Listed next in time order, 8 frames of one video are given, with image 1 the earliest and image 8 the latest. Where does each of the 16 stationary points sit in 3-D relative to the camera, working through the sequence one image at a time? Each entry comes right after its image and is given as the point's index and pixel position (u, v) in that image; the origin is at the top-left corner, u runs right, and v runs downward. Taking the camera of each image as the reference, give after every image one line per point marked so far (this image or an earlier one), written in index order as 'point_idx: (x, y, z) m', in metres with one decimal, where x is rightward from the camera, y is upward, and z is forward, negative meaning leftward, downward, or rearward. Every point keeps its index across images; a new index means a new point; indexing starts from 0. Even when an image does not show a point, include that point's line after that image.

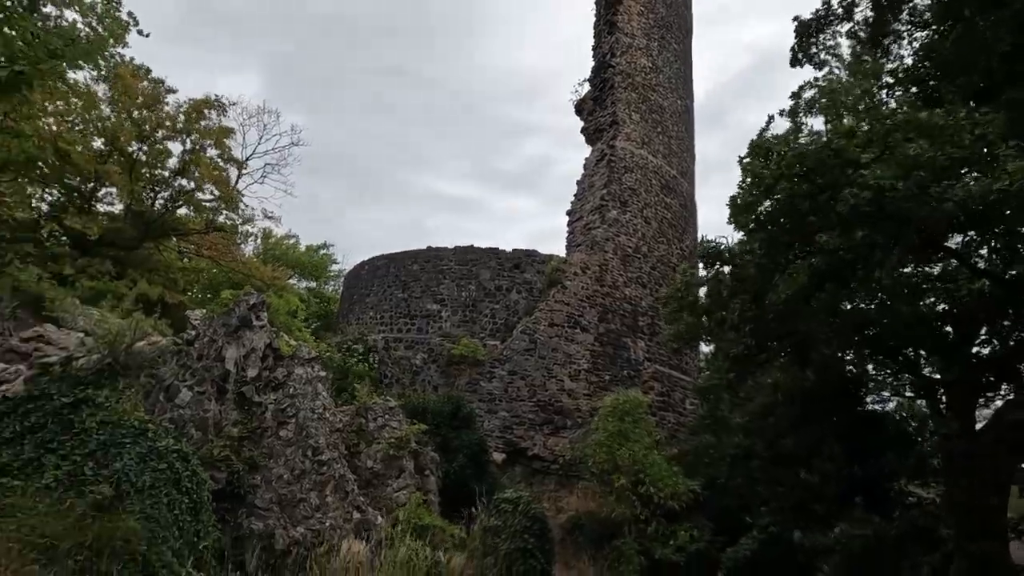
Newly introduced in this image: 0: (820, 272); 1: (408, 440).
0: (+4.7, +0.3, +8.1) m
1: (-1.8, -2.7, +9.5) m
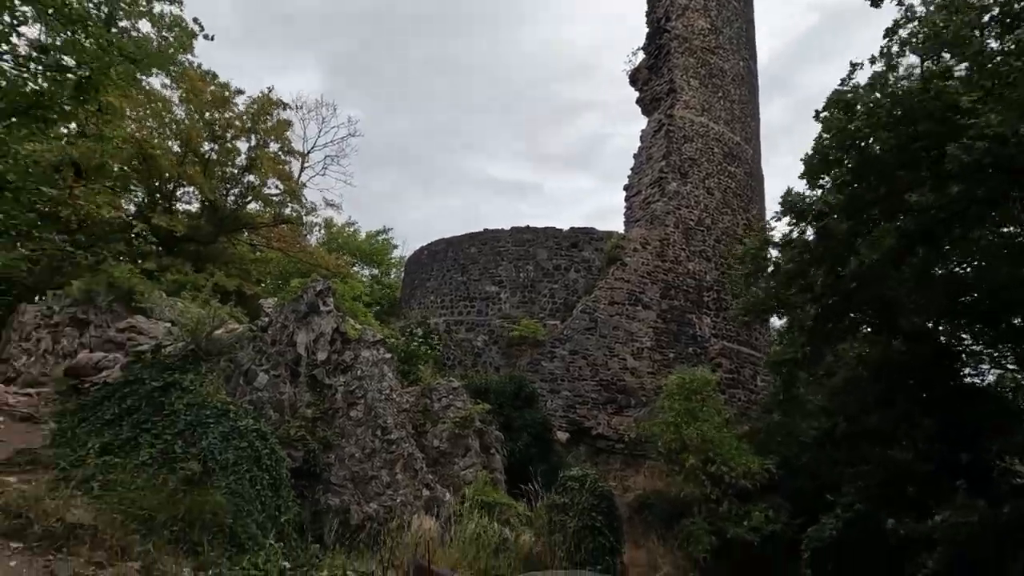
0: (+5.5, +0.8, +7.4) m
1: (-0.7, -2.4, +9.6) m
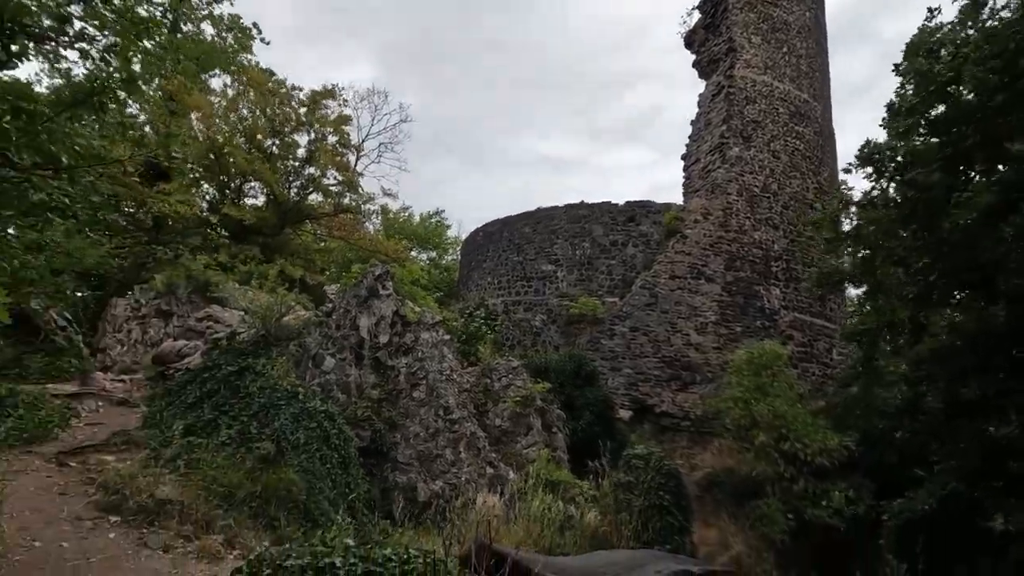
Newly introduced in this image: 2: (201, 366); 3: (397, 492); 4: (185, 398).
0: (+6.2, +1.3, +6.6) m
1: (+0.4, -2.0, +9.6) m
2: (-4.2, -1.1, +7.3) m
3: (-1.6, -2.9, +7.5) m
4: (-4.2, -1.4, +6.8) m
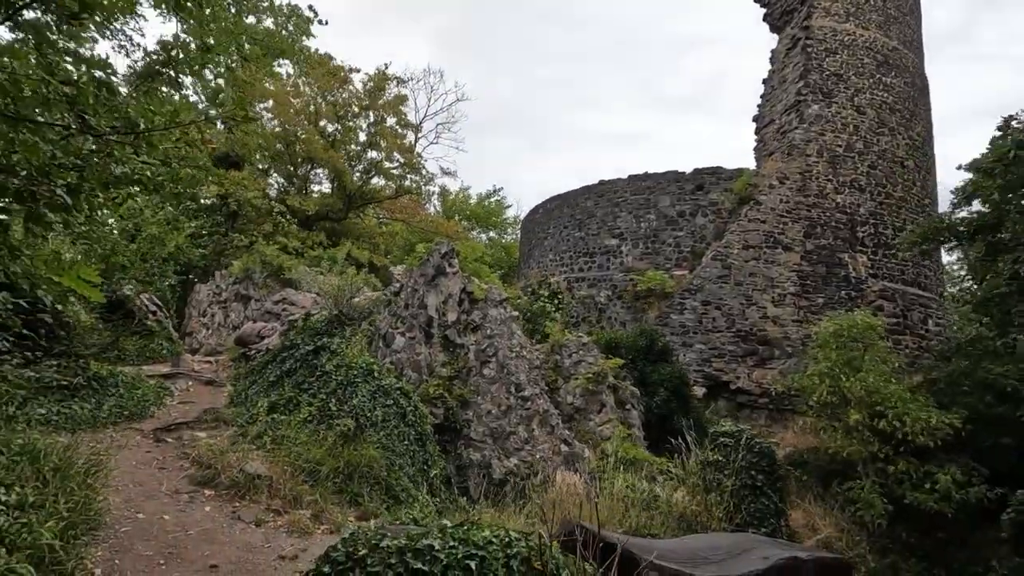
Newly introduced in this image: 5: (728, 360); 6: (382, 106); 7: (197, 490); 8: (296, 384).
0: (+7.0, +1.8, +5.6) m
1: (+1.6, -1.5, +9.3) m
2: (-3.2, -0.8, +7.5) m
3: (-0.6, -2.5, +7.5) m
4: (-3.2, -1.2, +7.0) m
5: (+6.2, -2.1, +15.1) m
6: (-3.8, +5.3, +15.7) m
7: (-2.9, -1.9, +4.9) m
8: (-2.7, -1.2, +6.6) m
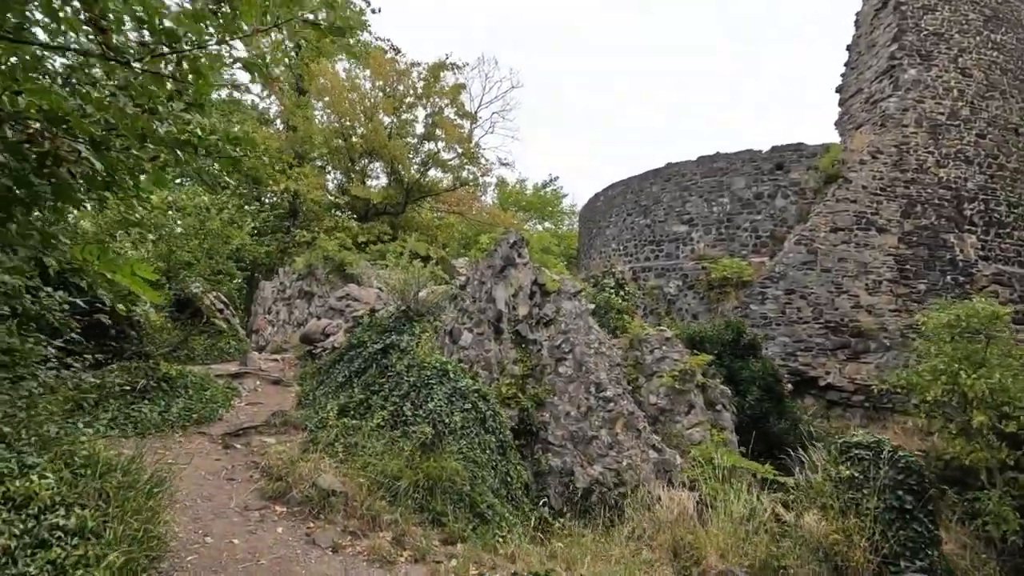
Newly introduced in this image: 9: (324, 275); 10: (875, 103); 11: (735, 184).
0: (+7.8, +2.0, +4.2) m
1: (+2.9, -1.3, +8.4) m
2: (-2.2, -0.8, +7.1) m
3: (+0.5, -2.4, +6.9) m
4: (-2.2, -1.1, +6.6) m
5: (+7.9, -1.7, +13.8) m
6: (-2.1, +5.5, +15.3) m
7: (-2.1, -1.8, +4.5) m
8: (-1.7, -1.1, +6.1) m
9: (-3.9, +0.3, +11.2) m
10: (+10.5, +5.4, +15.4) m
11: (+6.7, +3.1, +16.0) m
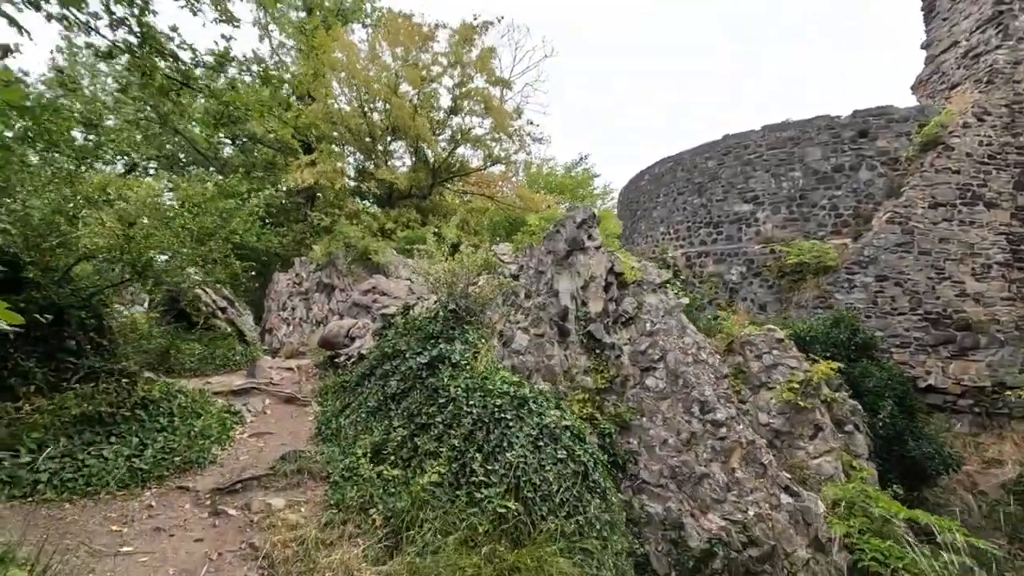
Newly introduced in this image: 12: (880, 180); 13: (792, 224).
0: (+8.5, +2.1, +2.2) m
1: (+3.7, -1.2, +6.6) m
2: (-1.3, -0.7, +5.4) m
3: (+1.4, -2.3, +5.2) m
4: (-1.3, -1.1, +5.0) m
5: (+9.0, -1.4, +11.8) m
6: (-1.1, +5.8, +13.5) m
7: (-1.3, -1.8, +2.9) m
8: (-0.9, -1.1, +4.5) m
9: (-3.0, +0.4, +9.6) m
10: (+11.6, +5.7, +13.2) m
11: (+7.8, +3.5, +13.9) m
12: (+9.1, +2.6, +13.2) m
13: (+7.4, +1.7, +14.0) m
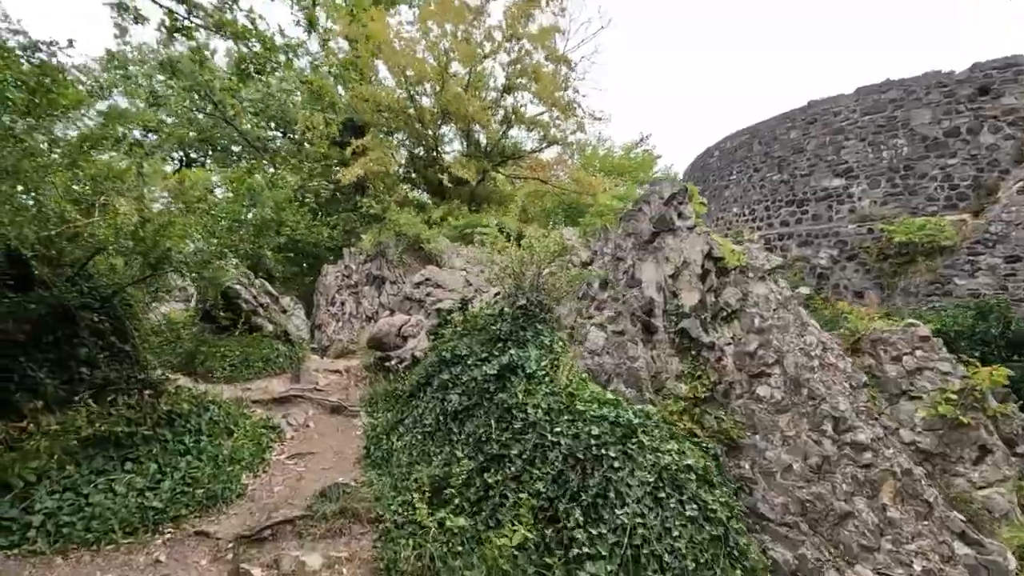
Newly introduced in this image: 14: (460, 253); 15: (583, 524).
0: (+8.8, +2.2, +0.3) m
1: (+4.5, -1.0, +5.2) m
2: (-0.6, -0.6, +4.5) m
3: (+2.1, -2.2, +4.0) m
4: (-0.7, -1.0, +4.1) m
5: (+10.3, -1.1, +10.0) m
6: (+0.3, +6.0, +12.4) m
7: (-0.8, -1.8, +2.0) m
8: (-0.2, -1.0, +3.5) m
9: (-1.9, +0.5, +8.8) m
10: (+12.8, +6.1, +11.0) m
11: (+9.2, +3.8, +12.1) m
12: (+10.4, +3.0, +11.3) m
13: (+8.8, +2.1, +12.2) m
14: (-0.8, +0.6, +8.7) m
15: (+0.3, -1.2, +2.9) m
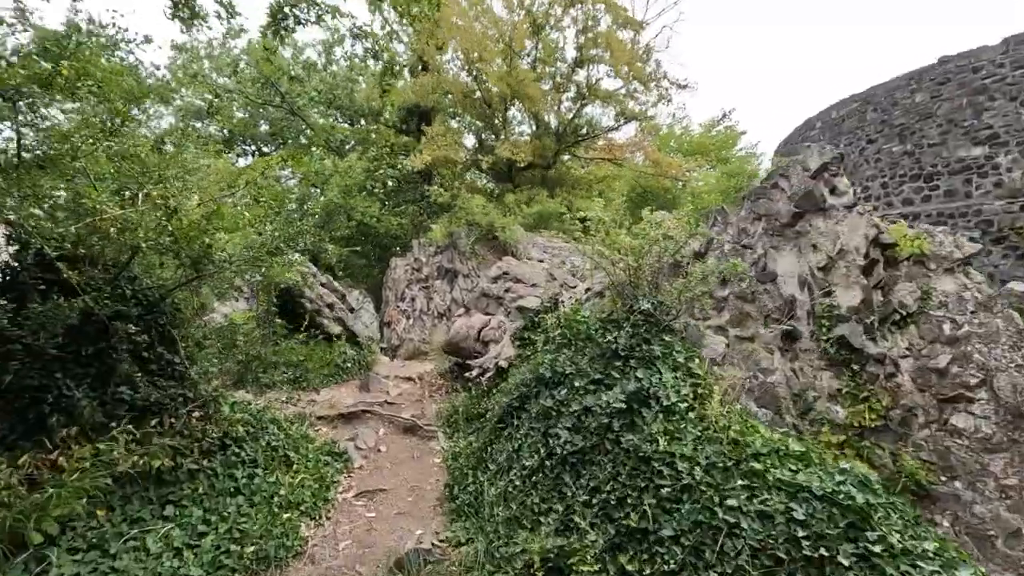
0: (+9.0, +2.2, -1.7) m
1: (+5.4, -1.0, +3.7) m
2: (+0.2, -0.6, +3.6) m
3: (+2.8, -2.2, +2.8) m
4: (+0.1, -1.0, +3.2) m
5: (+11.6, -0.9, +7.8) m
6: (+1.9, +6.2, +11.1) m
7: (-0.3, -1.9, +1.1) m
8: (+0.4, -1.0, +2.6) m
9: (-0.6, +0.6, +7.9) m
10: (+14.2, +6.4, +8.3) m
11: (+10.7, +4.1, +9.9) m
12: (+11.9, +3.2, +8.9) m
13: (+10.4, +2.3, +10.1) m
14: (+0.5, +0.7, +7.7) m
15: (+0.9, -1.2, +1.9) m
